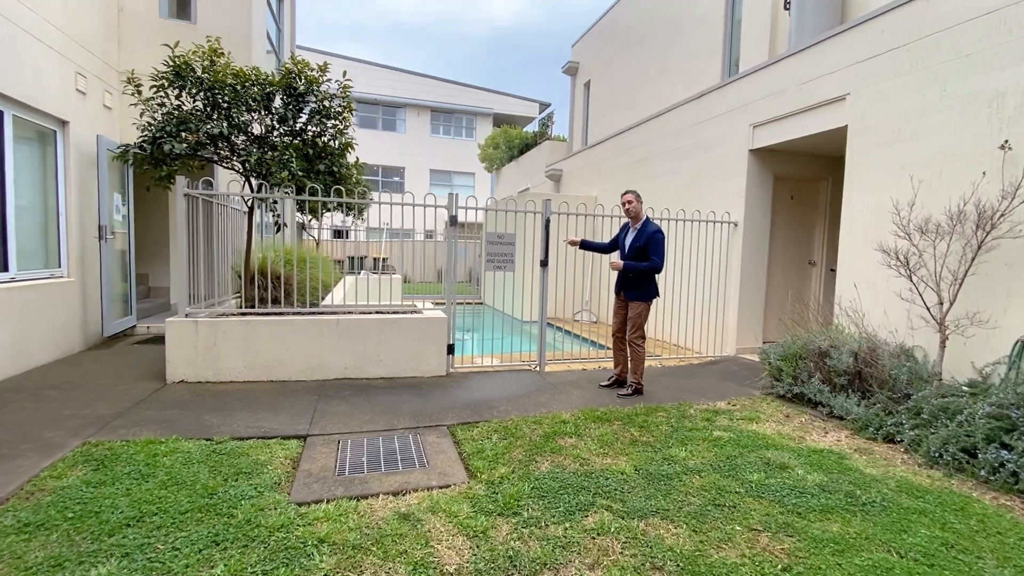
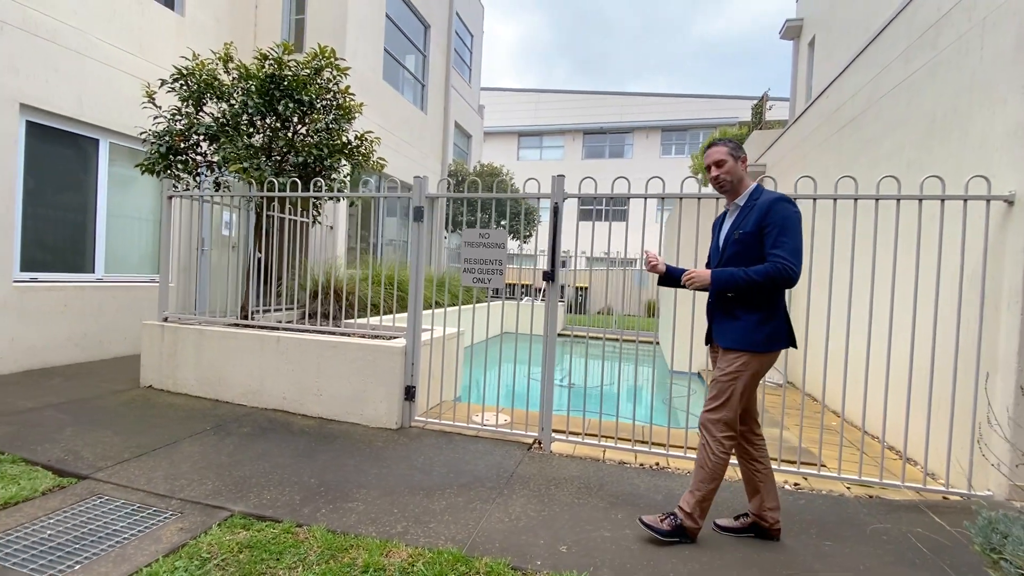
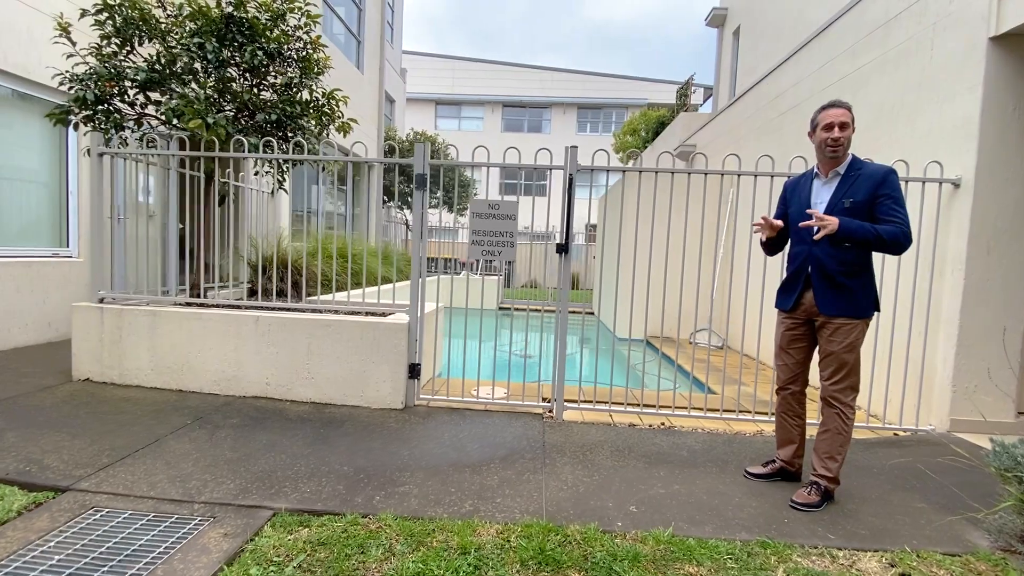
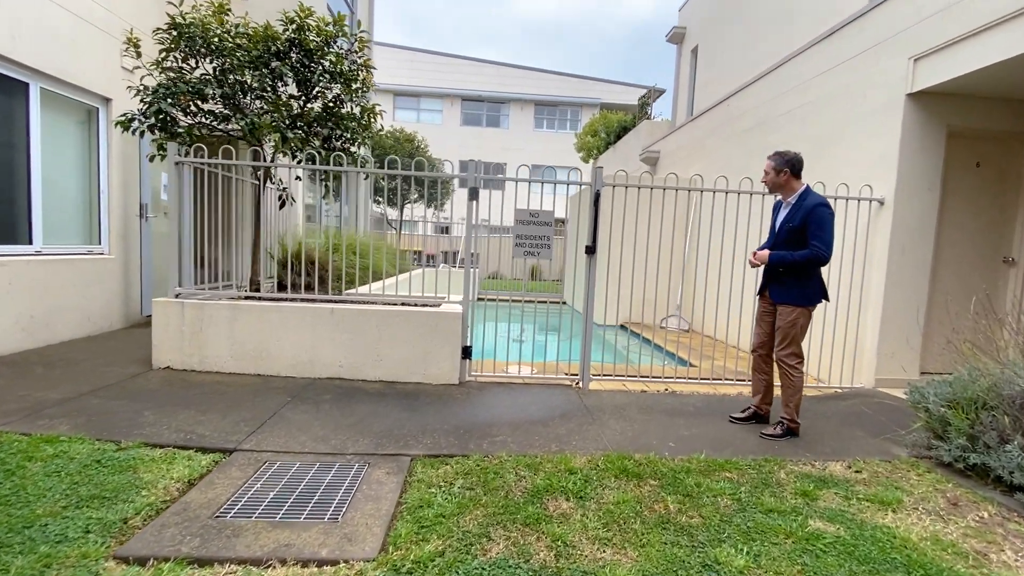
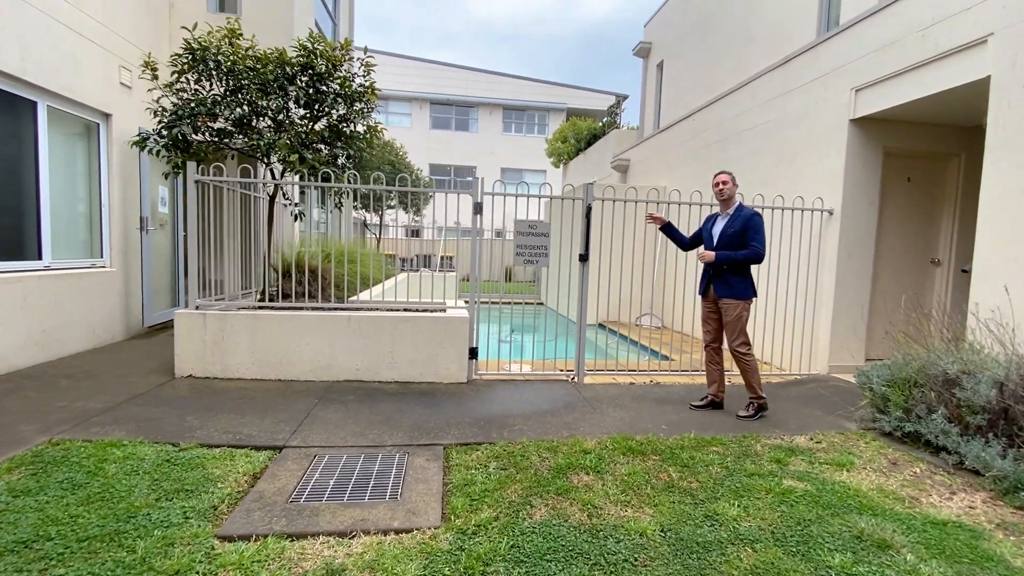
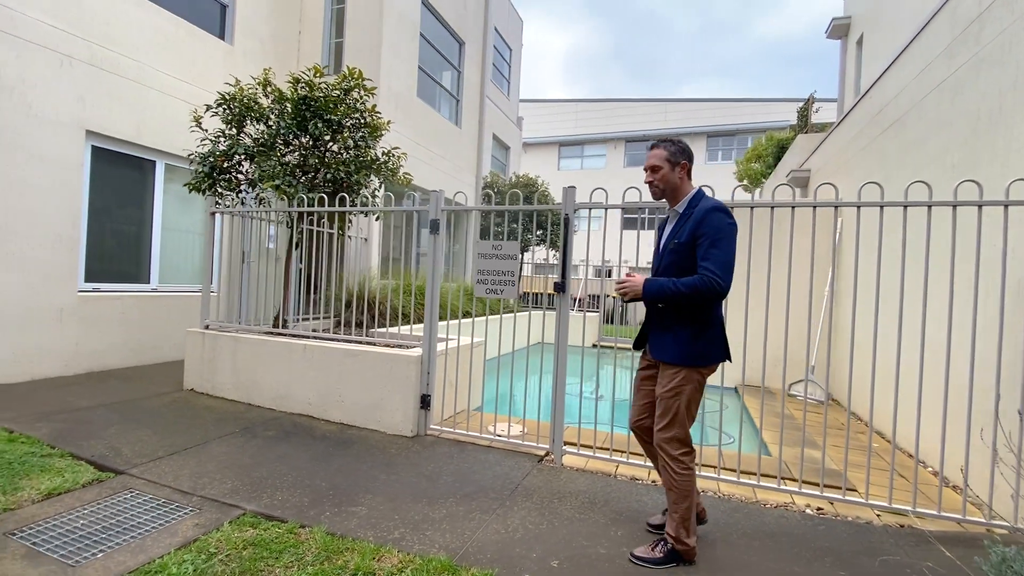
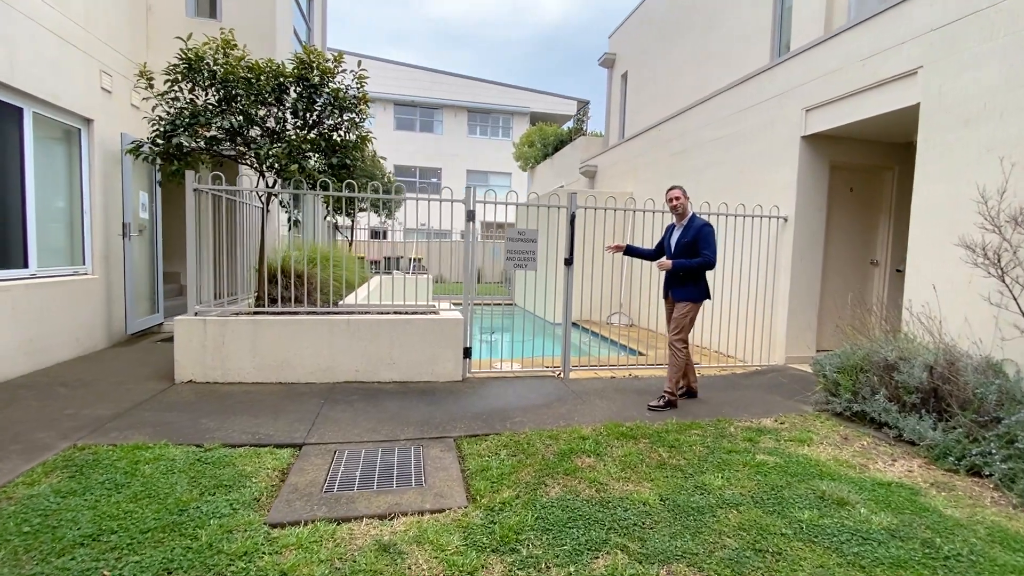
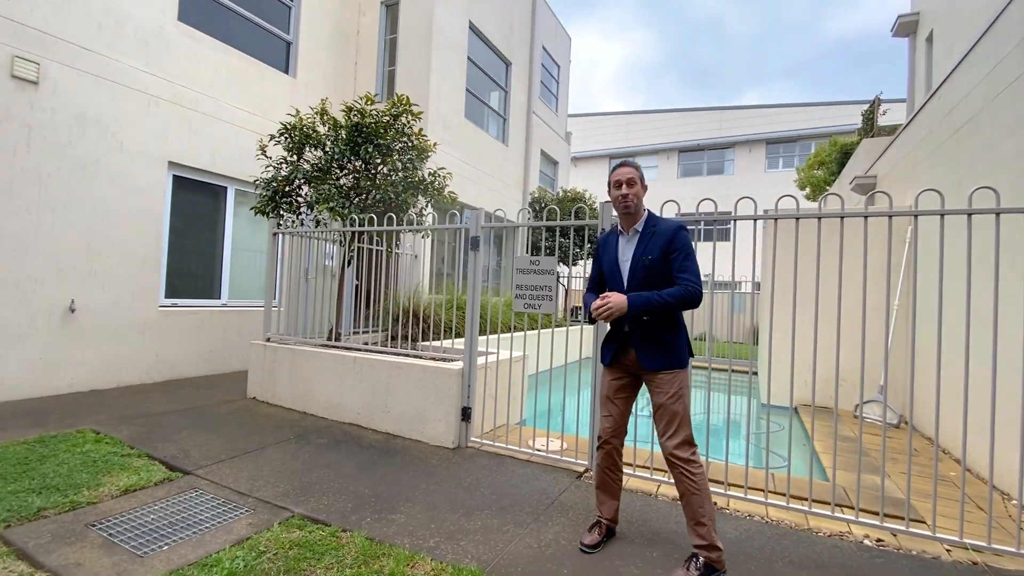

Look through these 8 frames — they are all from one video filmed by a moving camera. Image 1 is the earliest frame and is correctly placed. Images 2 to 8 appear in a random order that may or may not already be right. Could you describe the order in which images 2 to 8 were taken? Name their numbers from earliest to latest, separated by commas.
7, 5, 4, 3, 2, 6, 8
